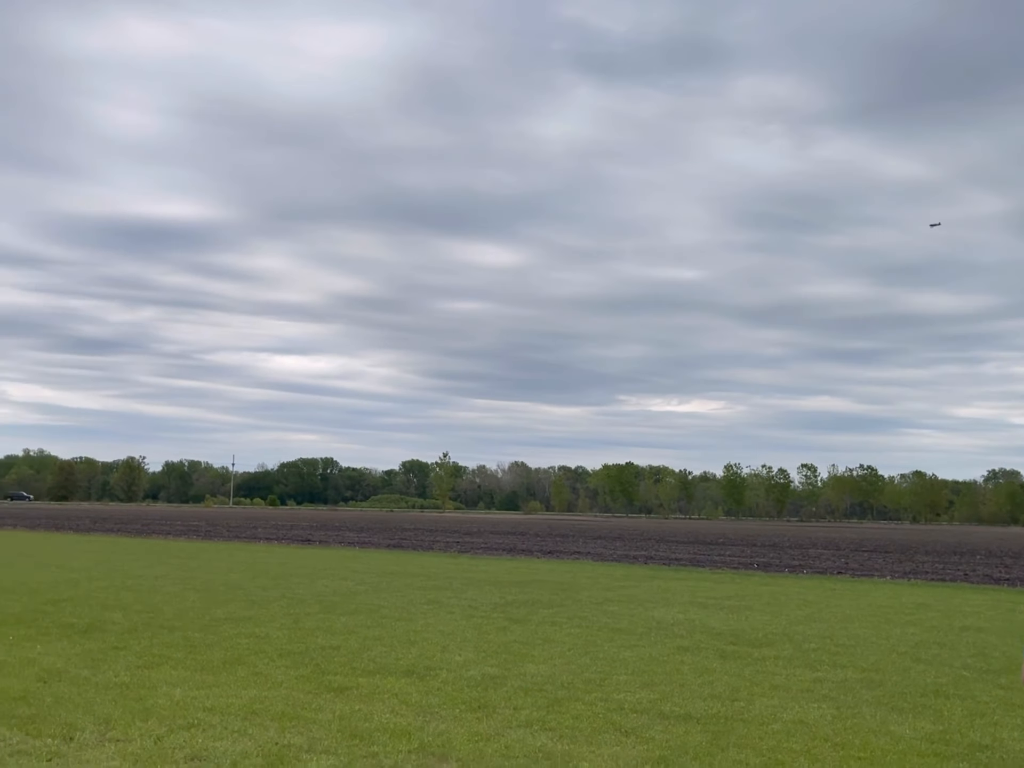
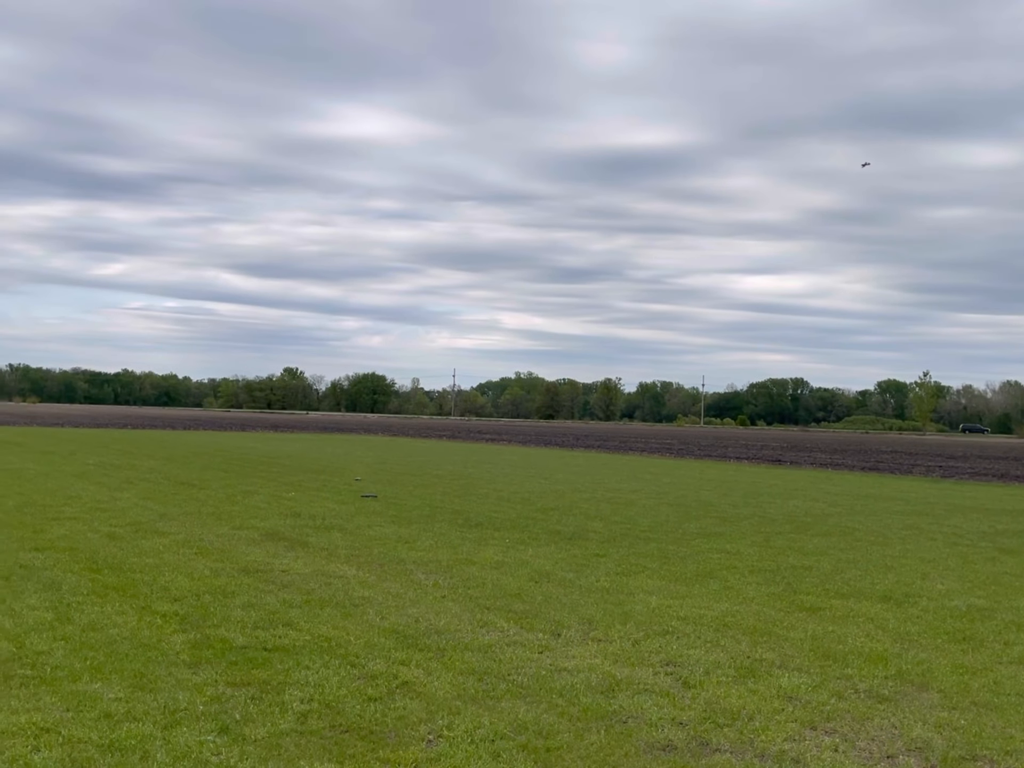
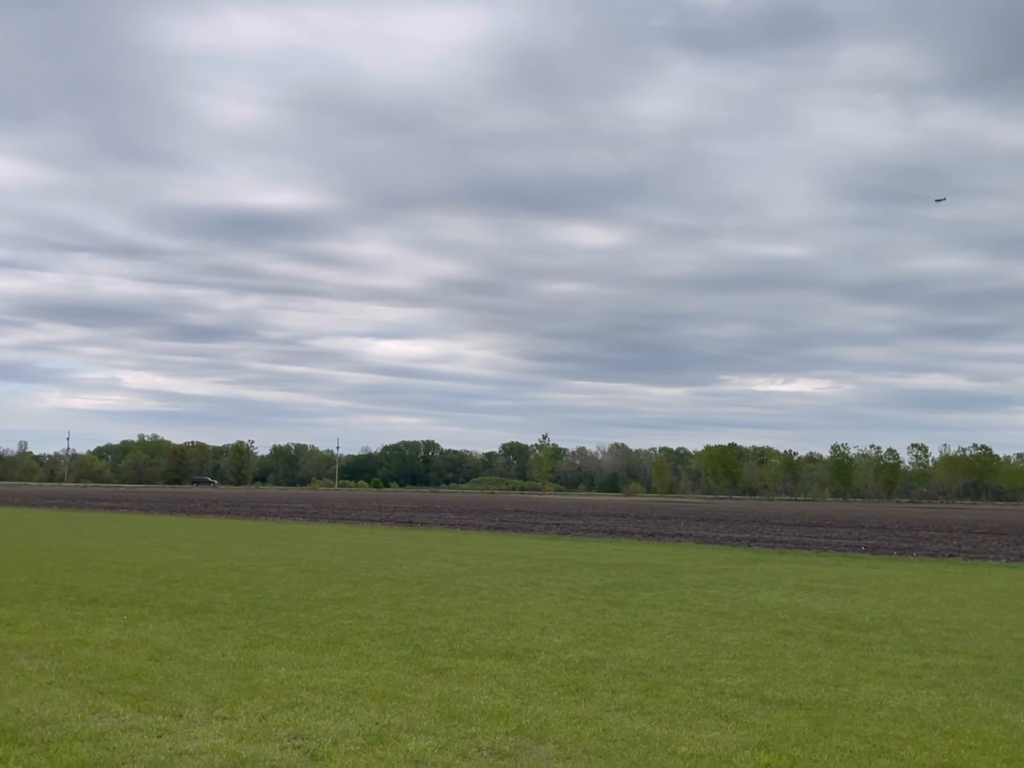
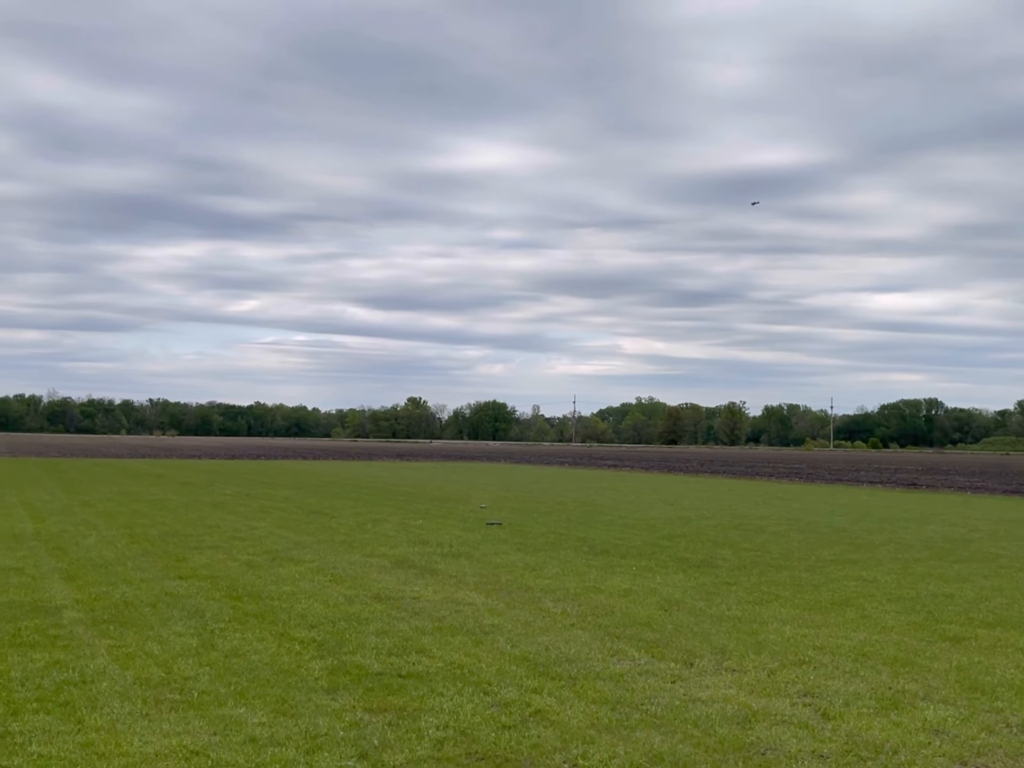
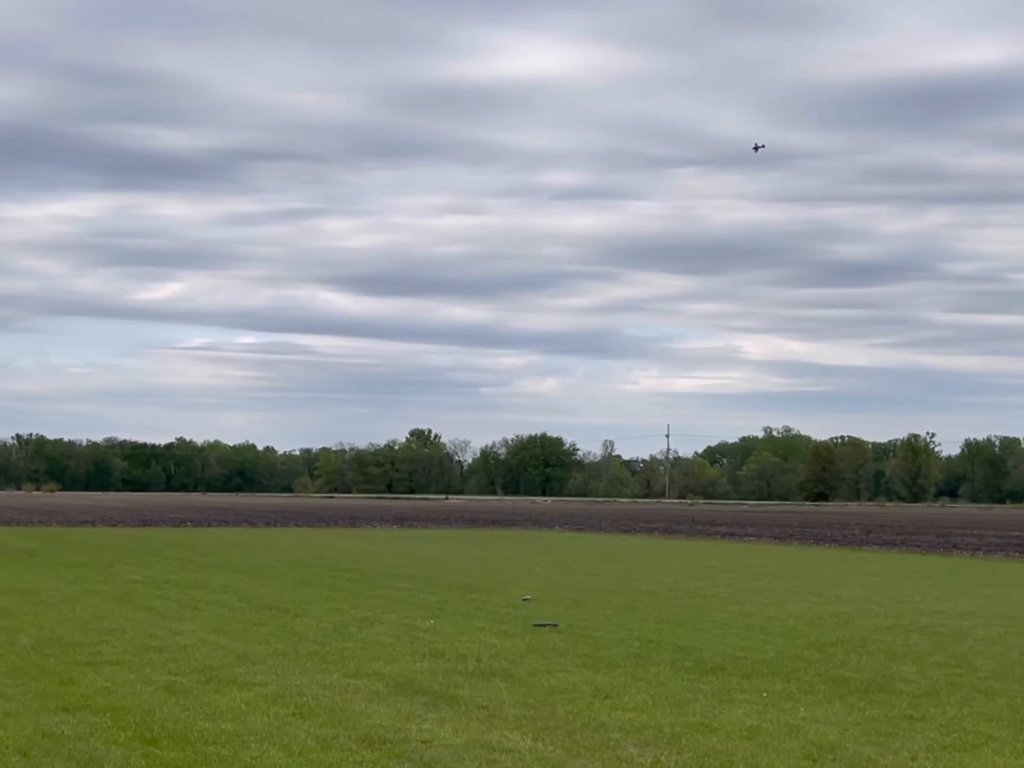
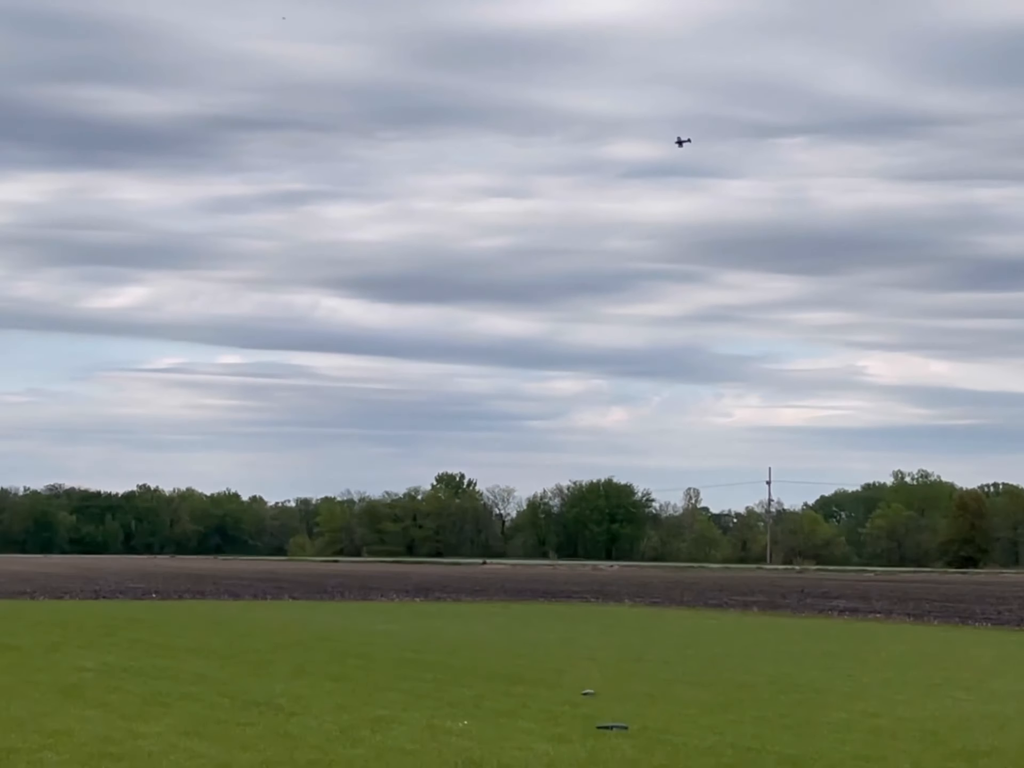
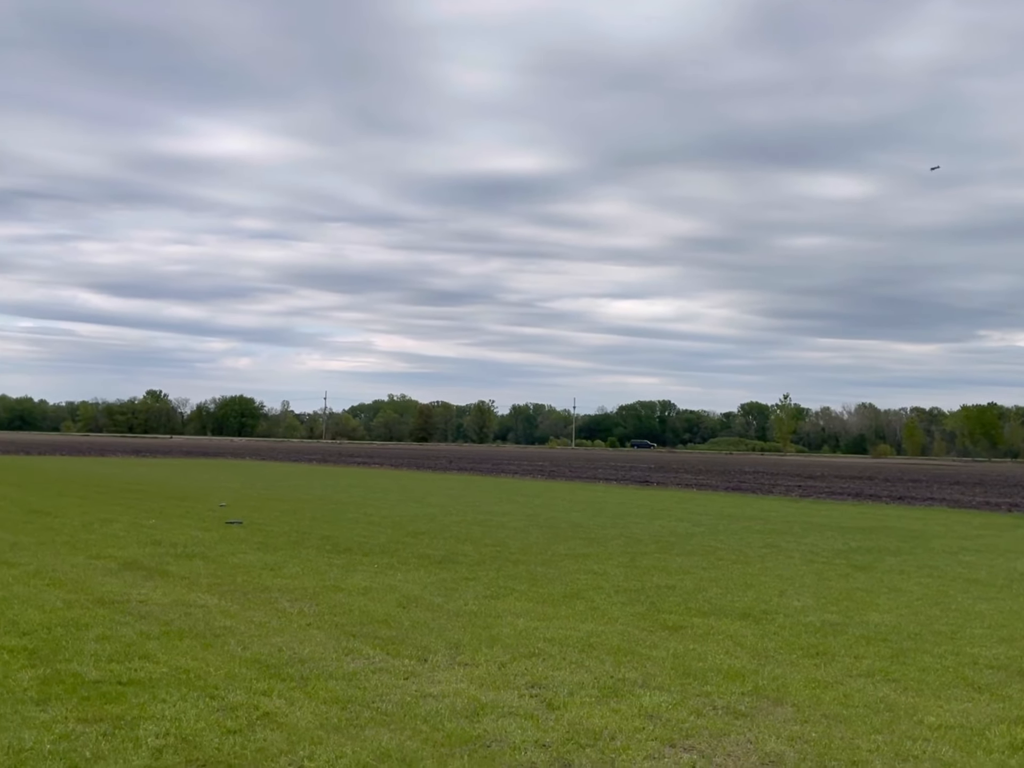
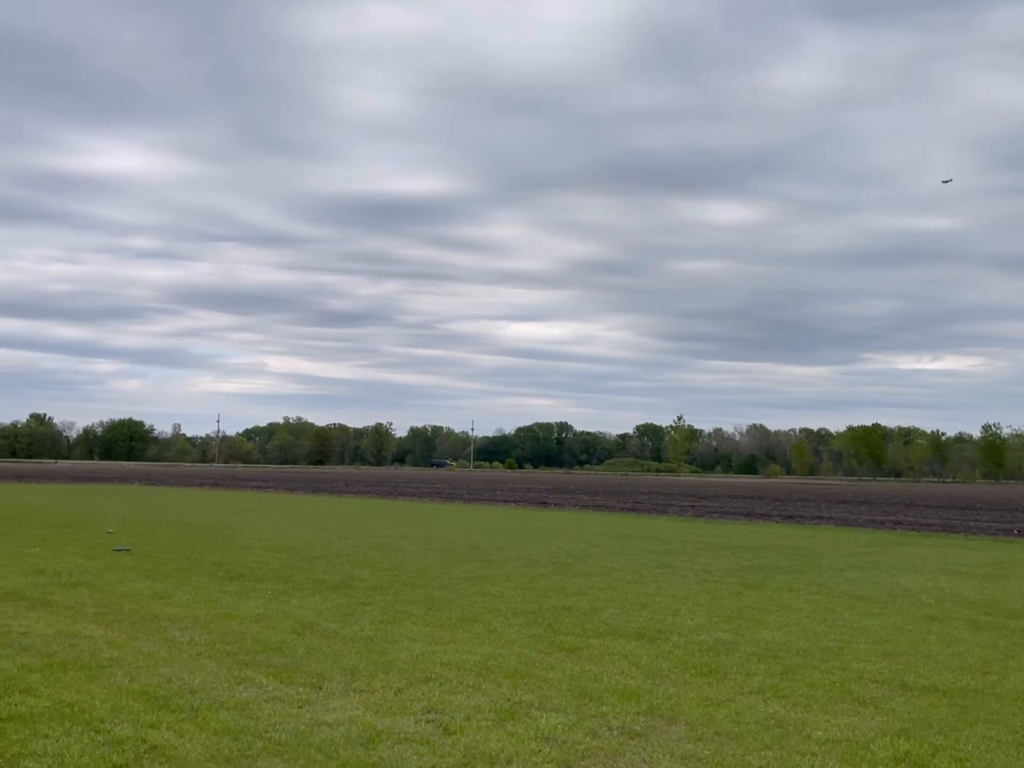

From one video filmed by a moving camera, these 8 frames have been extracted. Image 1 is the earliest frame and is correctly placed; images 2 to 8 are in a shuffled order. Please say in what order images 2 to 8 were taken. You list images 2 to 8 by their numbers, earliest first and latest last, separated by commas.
3, 8, 7, 2, 4, 5, 6
